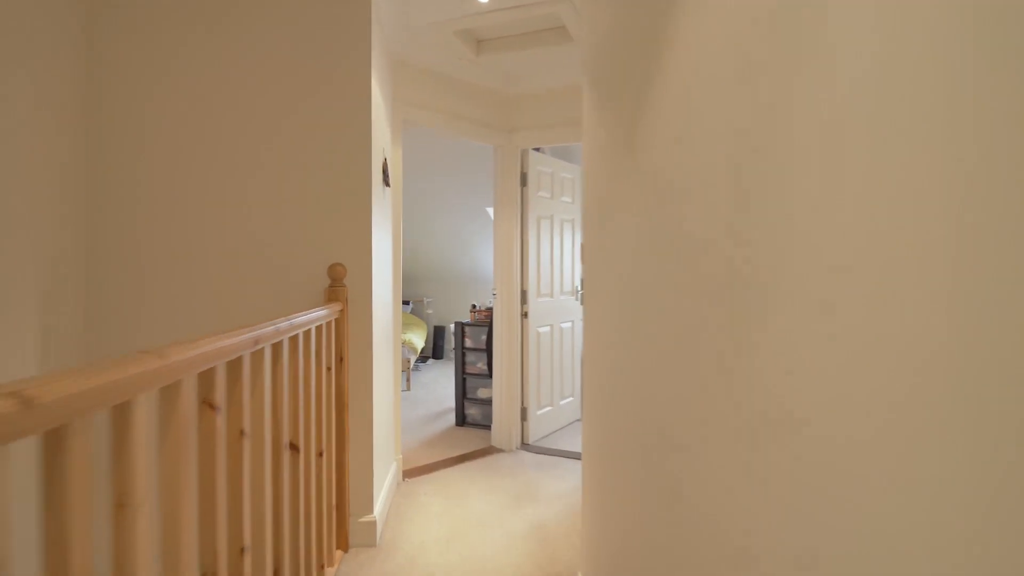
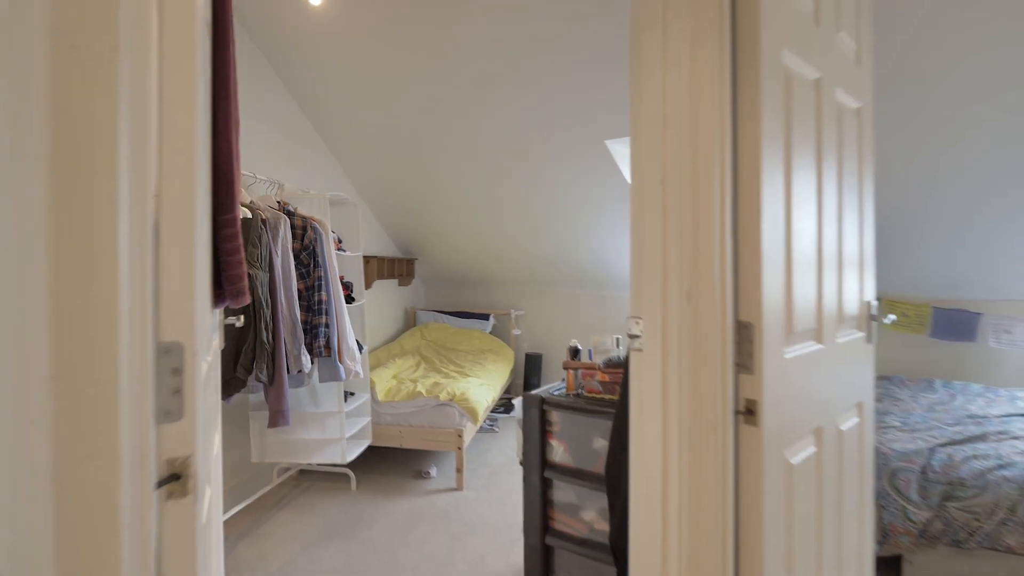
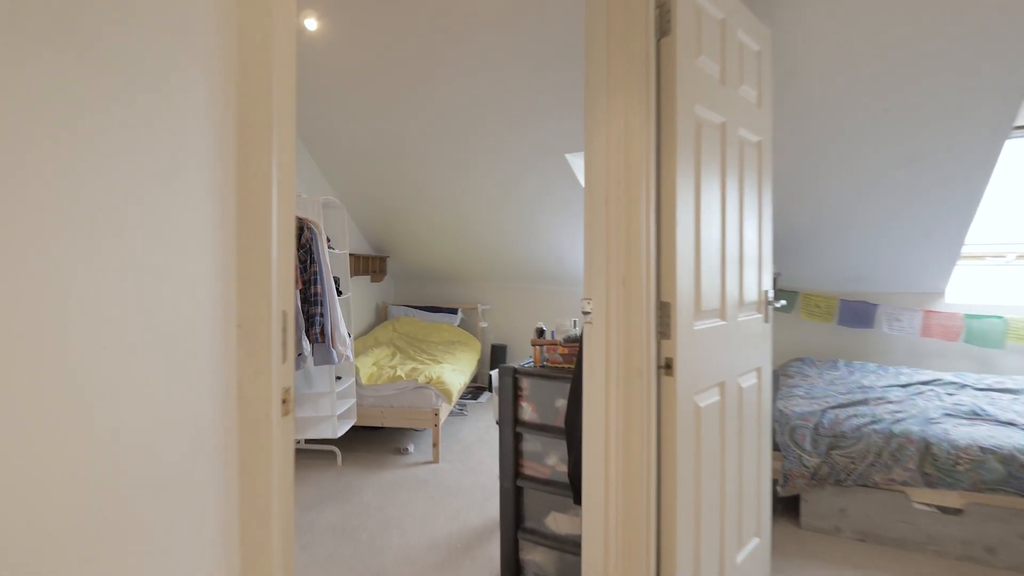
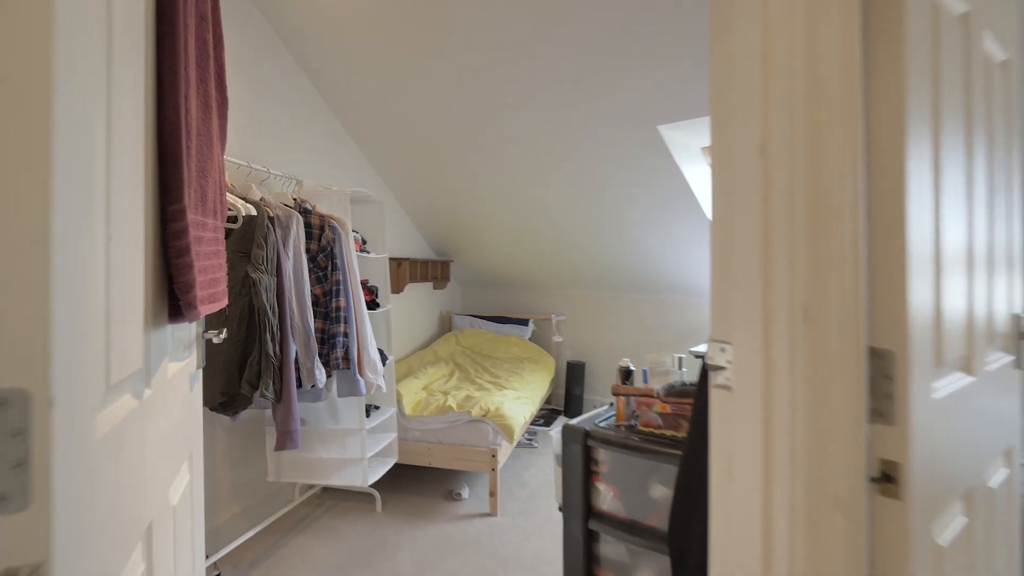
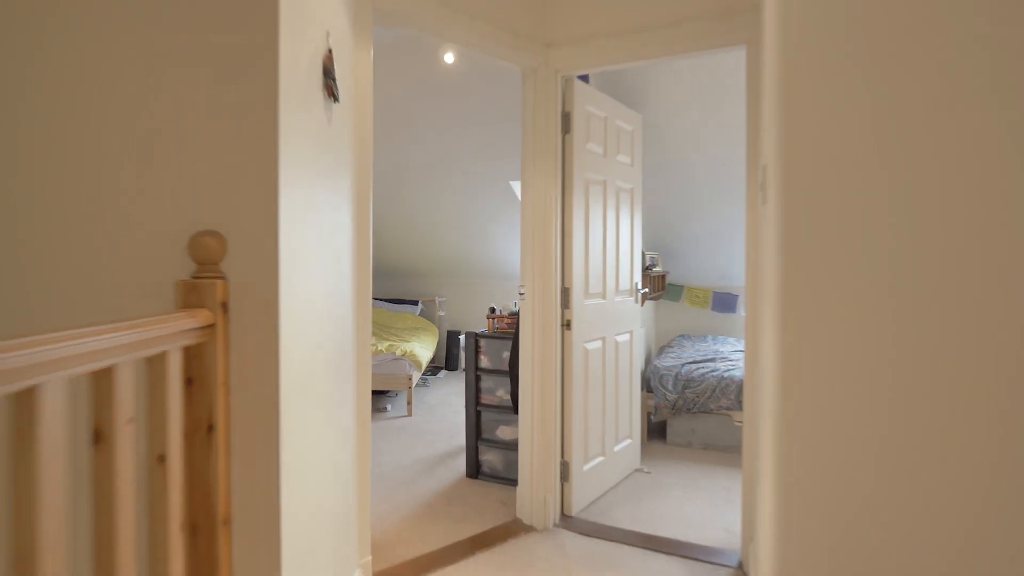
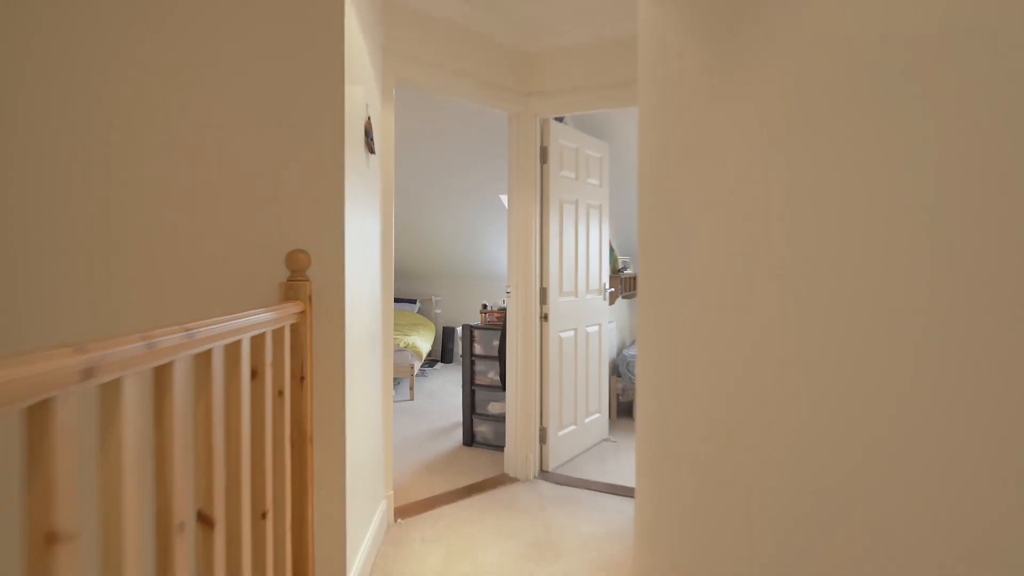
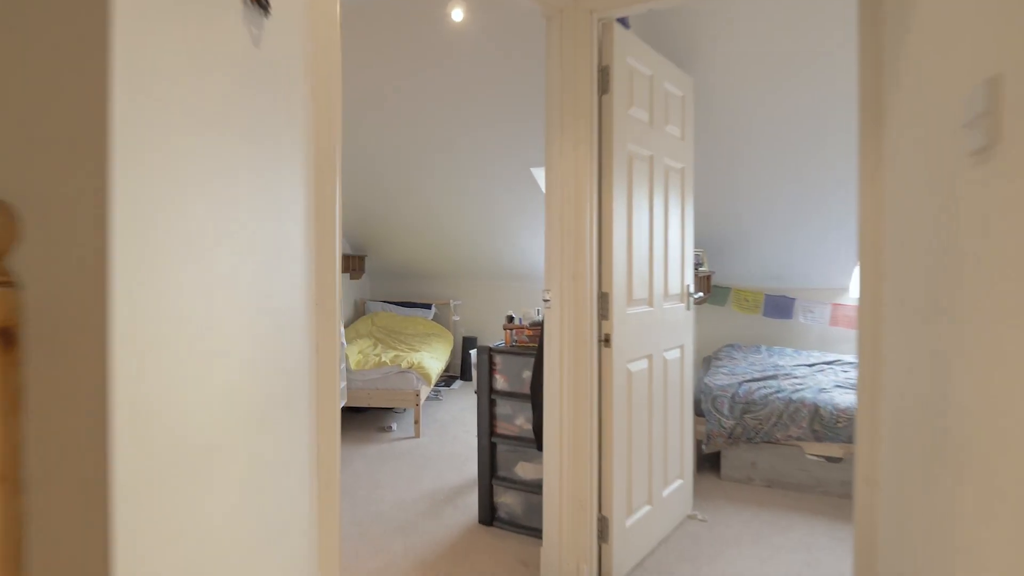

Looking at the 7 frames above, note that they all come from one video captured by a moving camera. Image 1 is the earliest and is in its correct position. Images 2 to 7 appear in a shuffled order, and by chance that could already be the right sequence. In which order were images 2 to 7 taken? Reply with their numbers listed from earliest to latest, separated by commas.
6, 5, 7, 3, 2, 4
